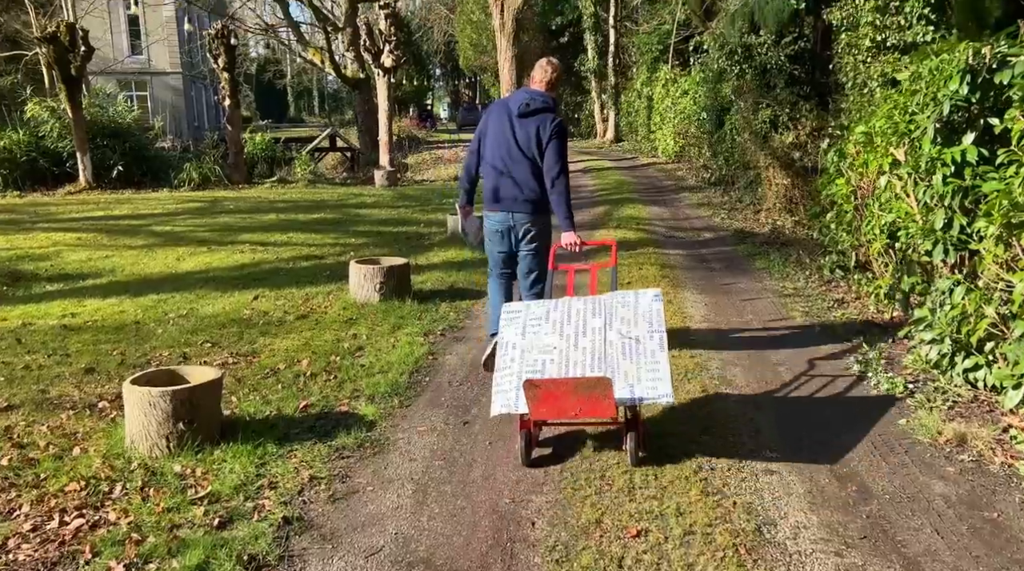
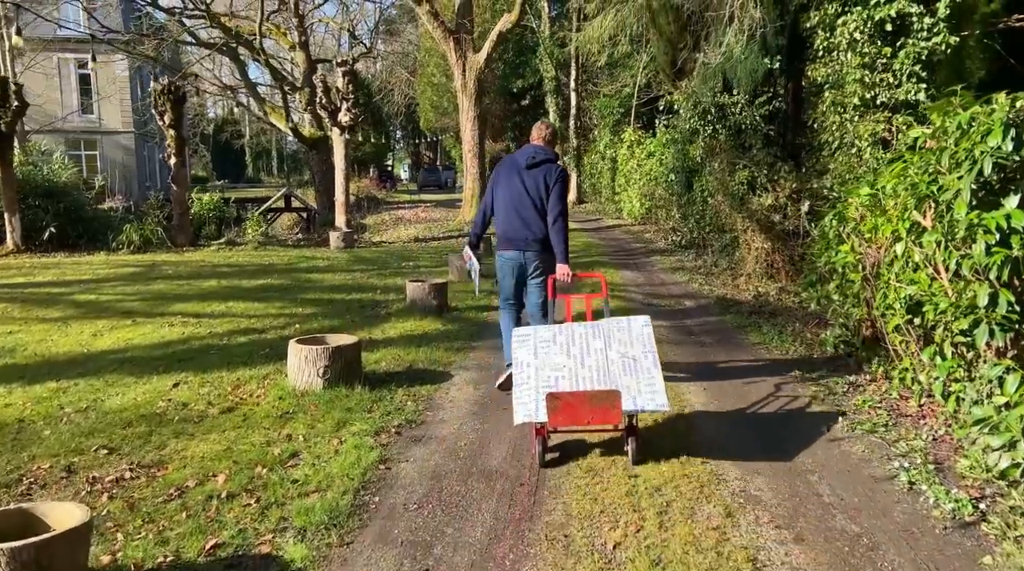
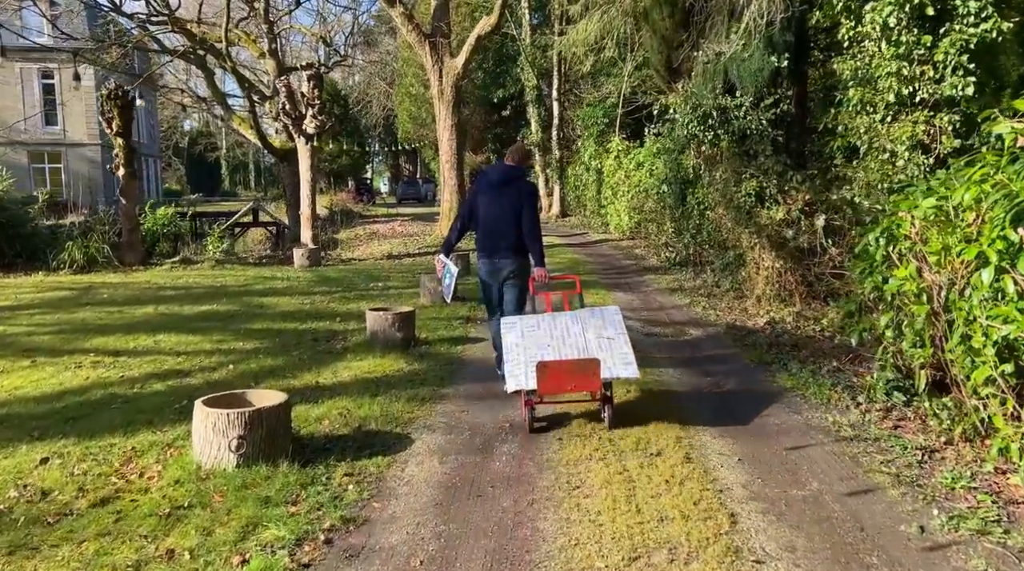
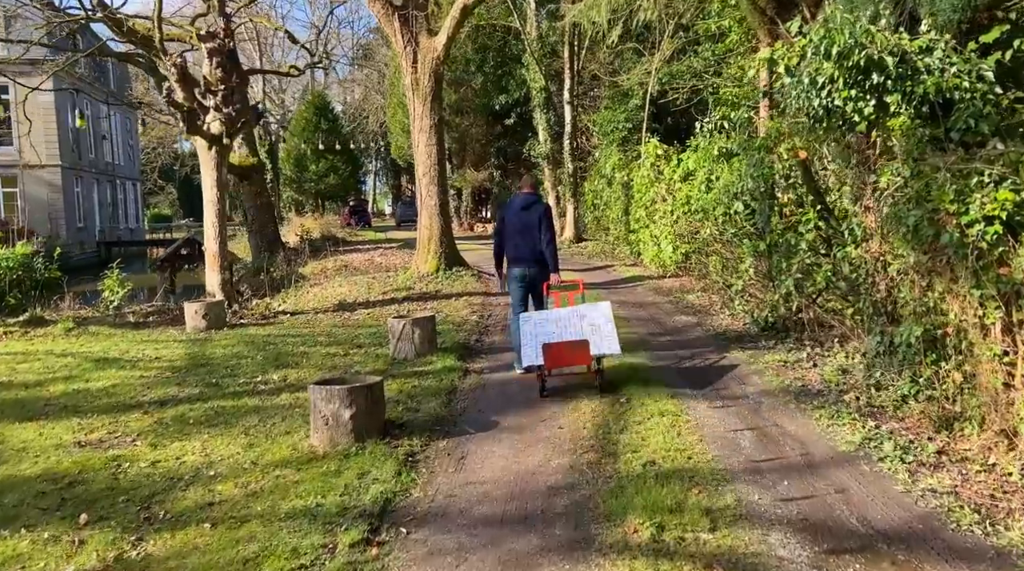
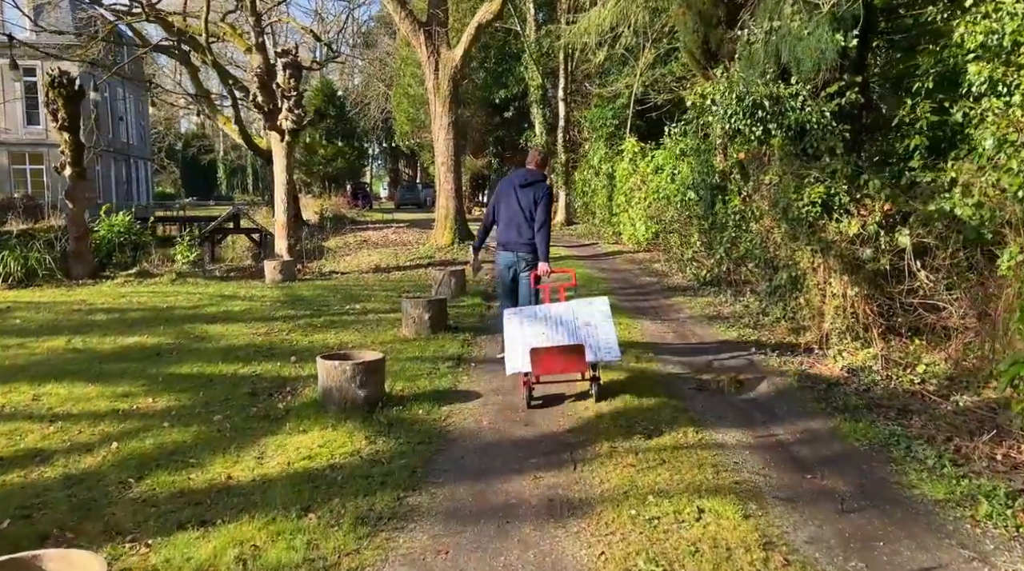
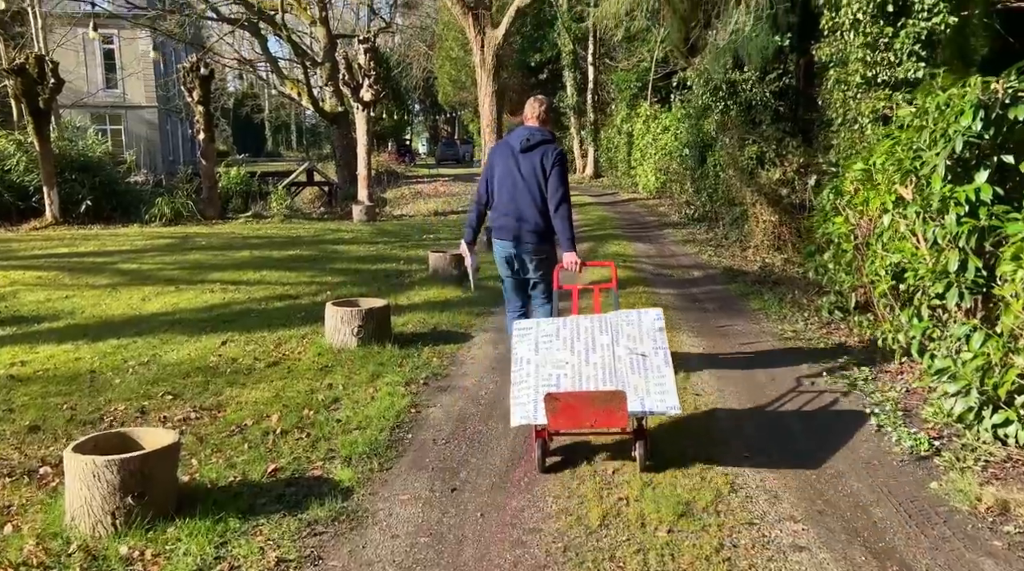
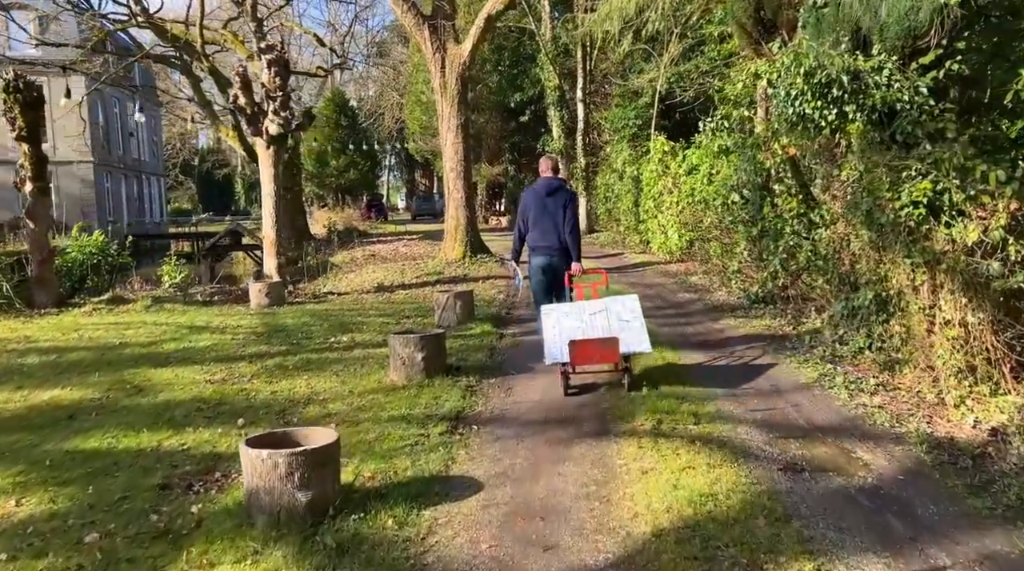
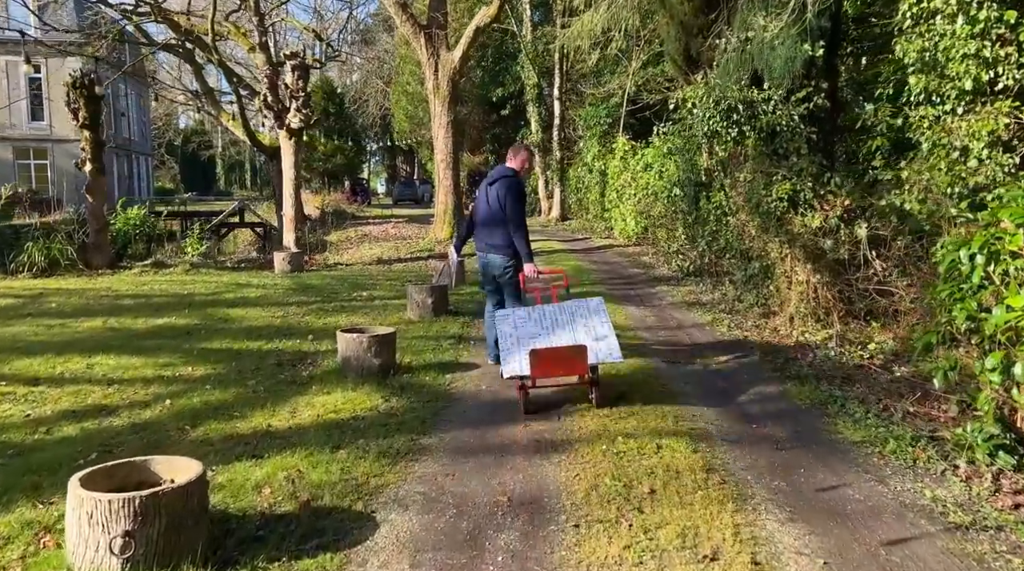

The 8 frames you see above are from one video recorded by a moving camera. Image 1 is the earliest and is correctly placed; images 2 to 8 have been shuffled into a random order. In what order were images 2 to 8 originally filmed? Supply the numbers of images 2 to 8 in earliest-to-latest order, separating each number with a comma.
6, 2, 3, 8, 5, 7, 4
